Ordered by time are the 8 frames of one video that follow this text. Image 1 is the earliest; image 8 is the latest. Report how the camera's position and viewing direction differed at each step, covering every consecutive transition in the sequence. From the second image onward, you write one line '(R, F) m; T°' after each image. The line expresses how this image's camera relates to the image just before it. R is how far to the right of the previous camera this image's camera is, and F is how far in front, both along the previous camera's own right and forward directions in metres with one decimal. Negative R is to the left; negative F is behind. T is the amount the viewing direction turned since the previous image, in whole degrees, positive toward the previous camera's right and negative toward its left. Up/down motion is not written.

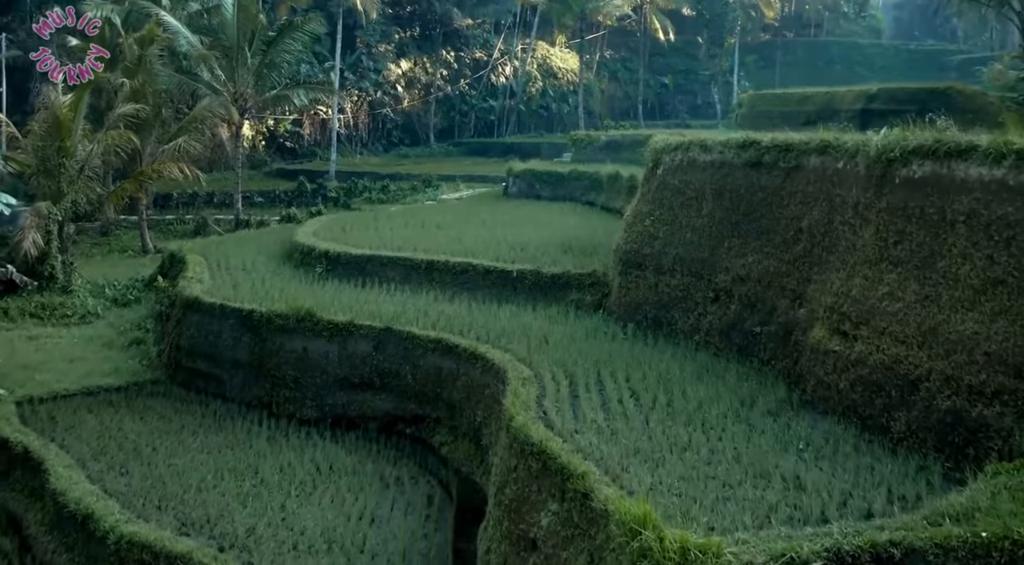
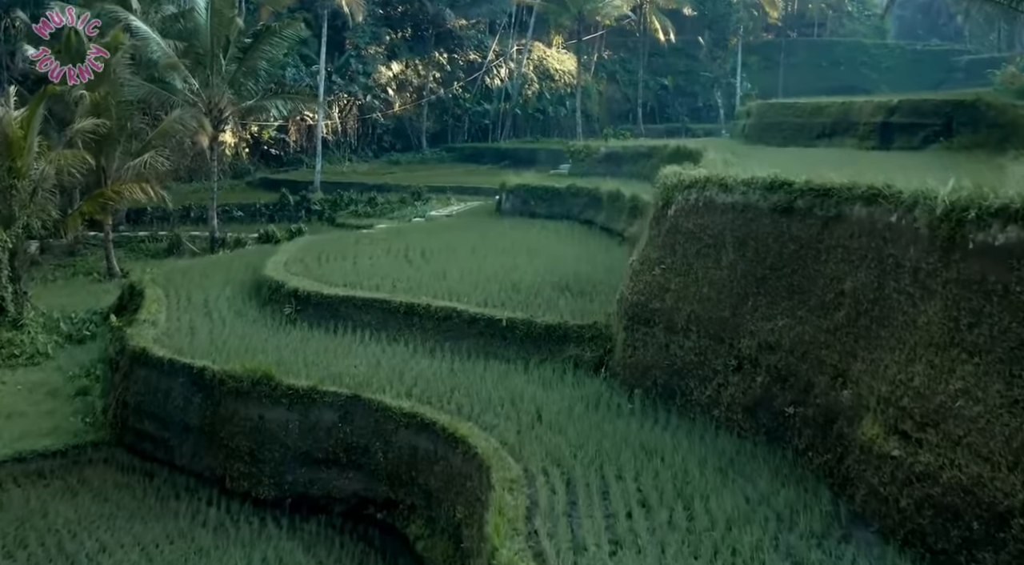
(+0.1, +1.0) m; 0°
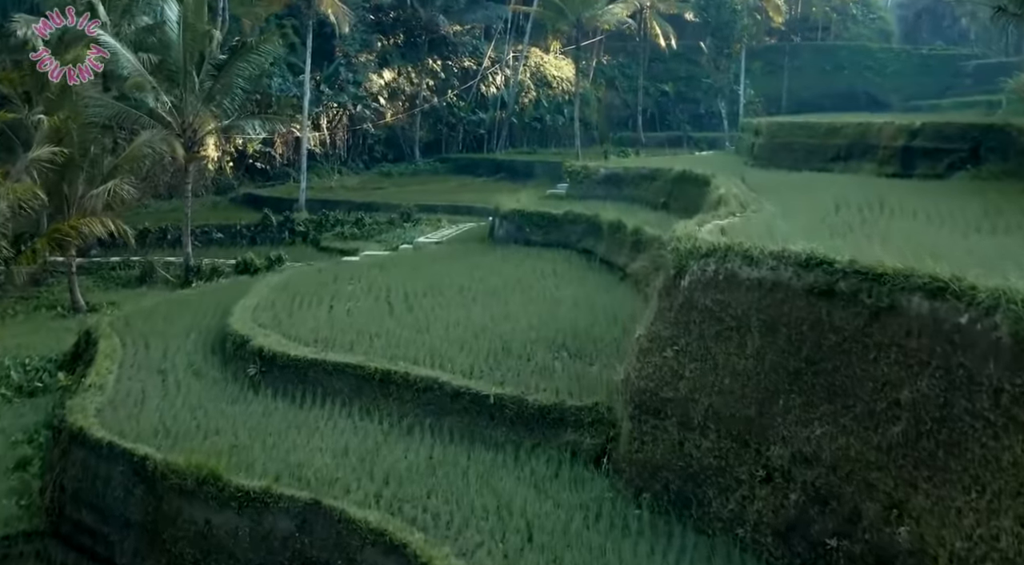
(+0.1, +1.0) m; 0°
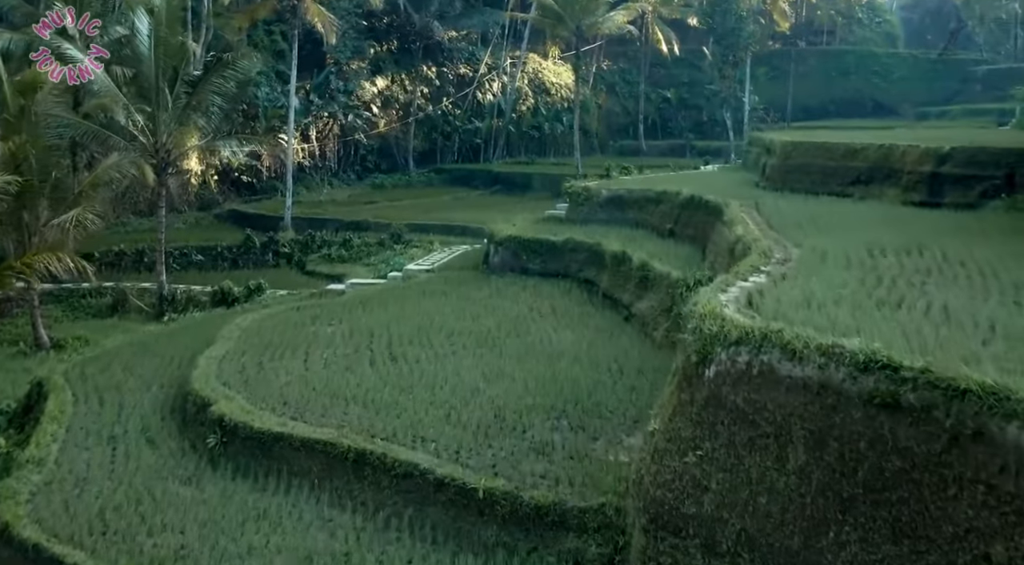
(0.0, +0.9) m; 0°
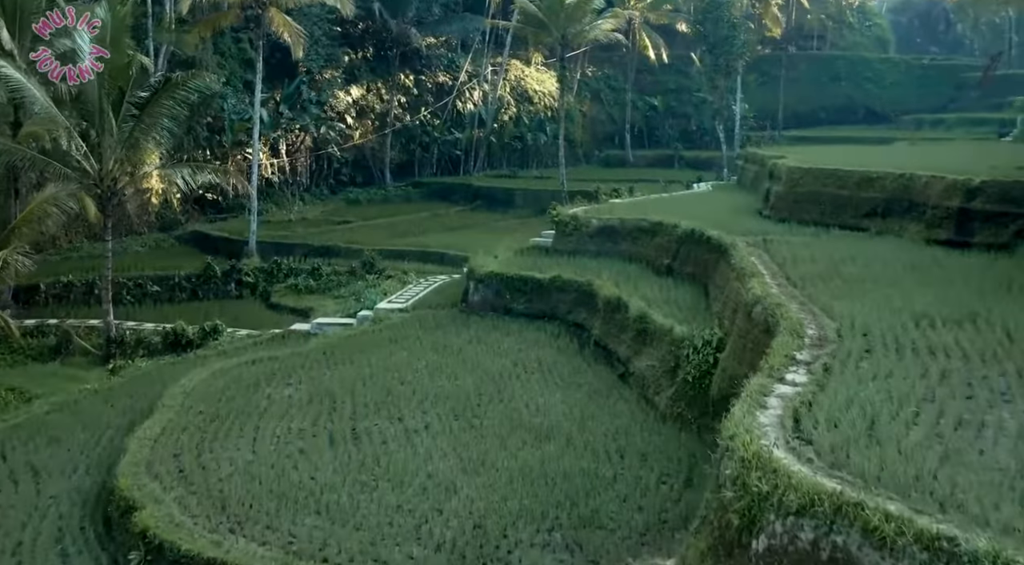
(0.0, +1.2) m; +1°
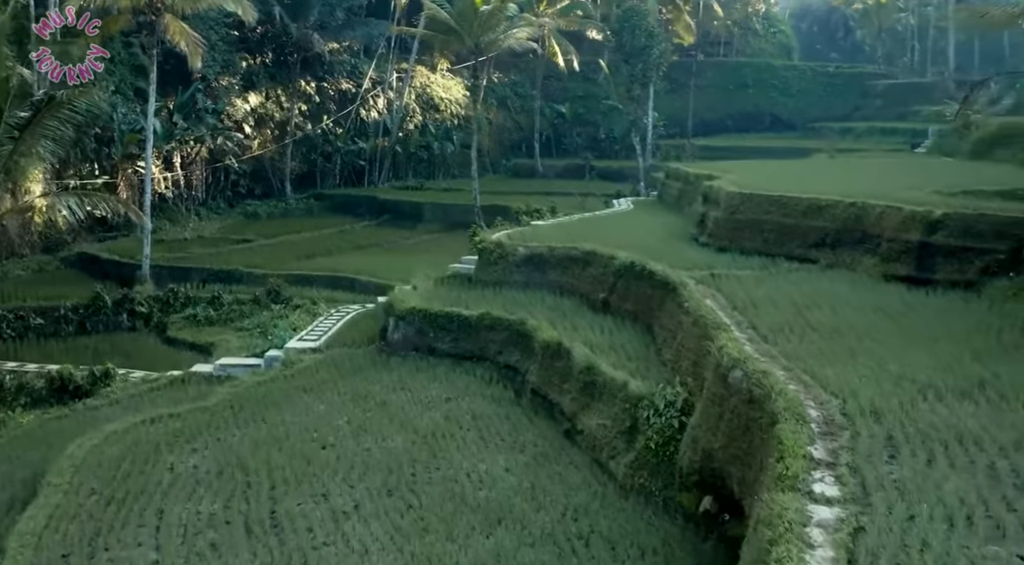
(-0.3, +1.0) m; +6°
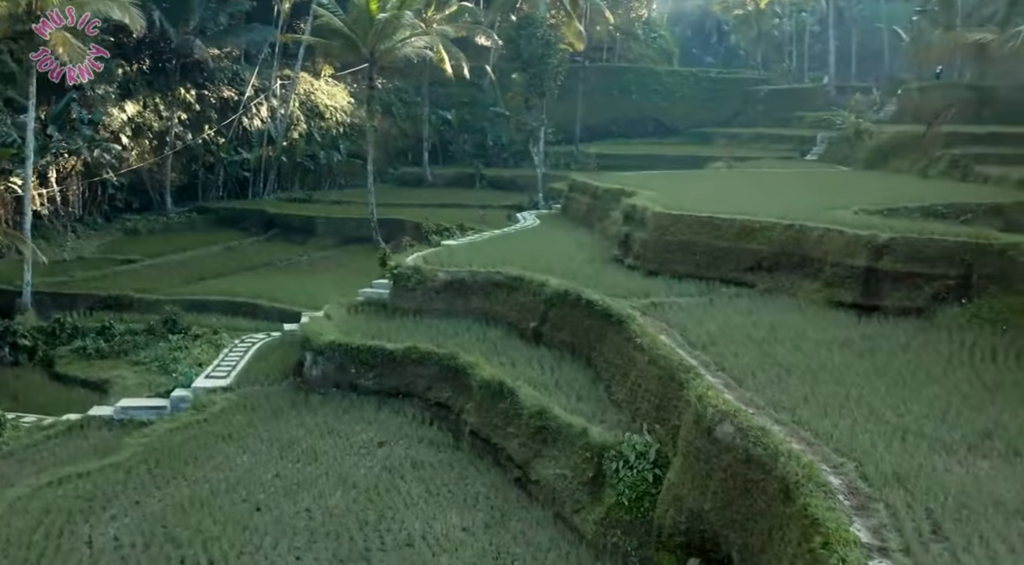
(-0.6, +0.6) m; +8°
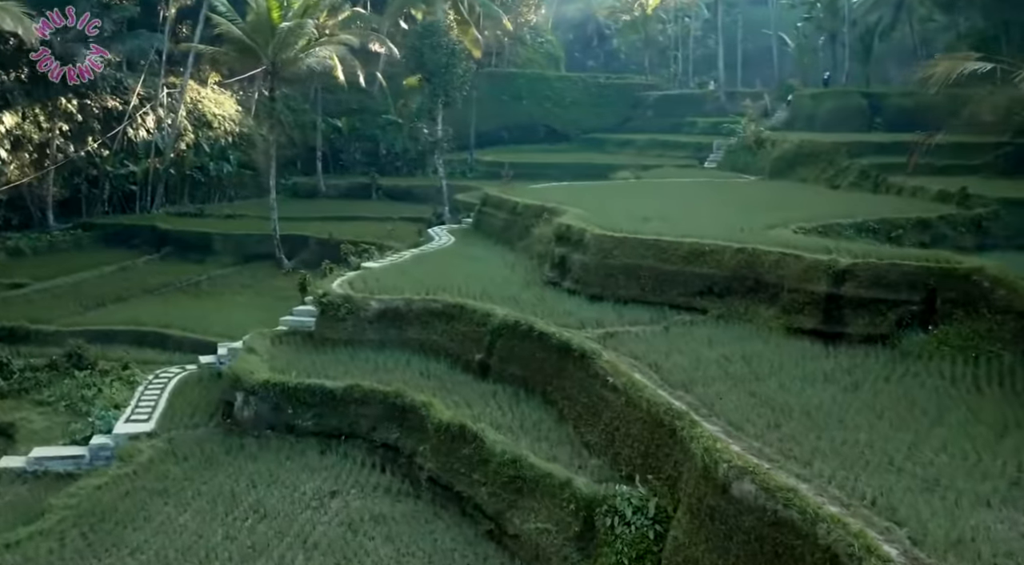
(-0.7, +0.5) m; +7°
